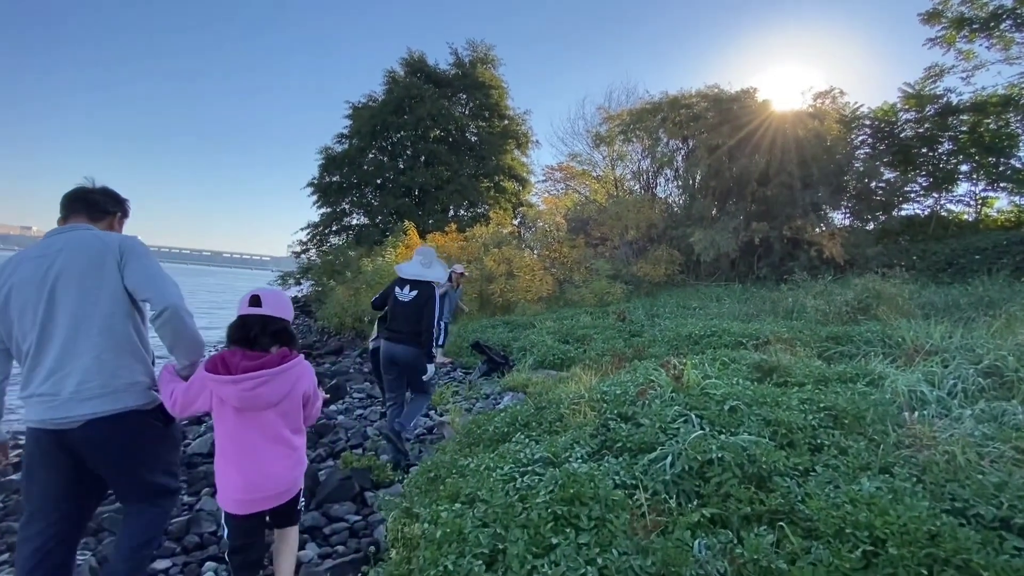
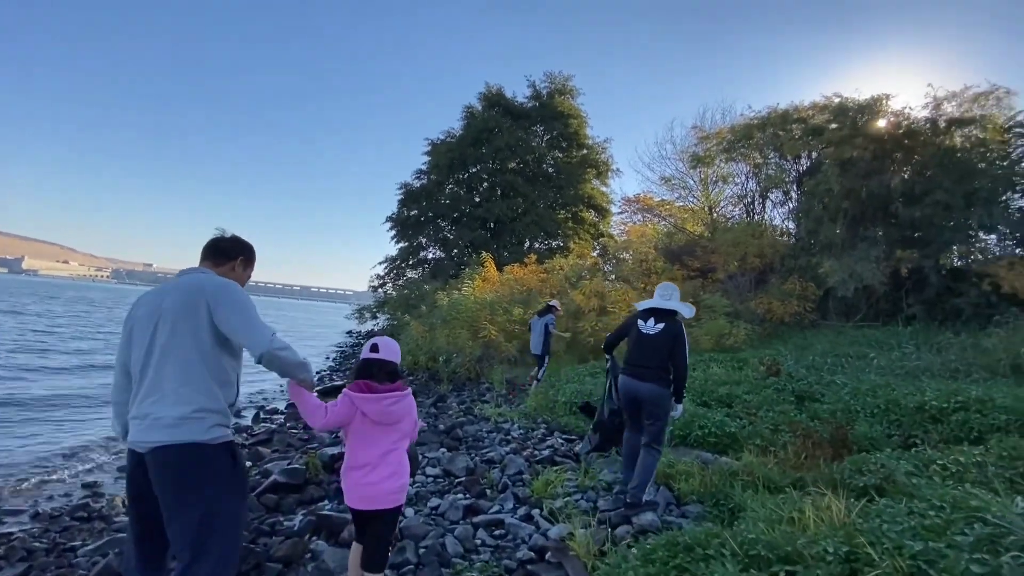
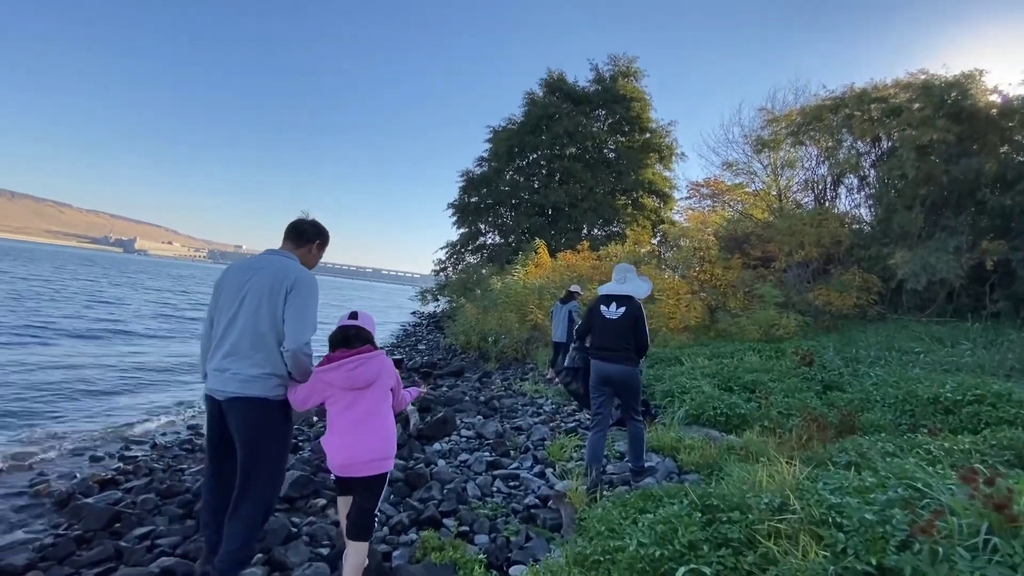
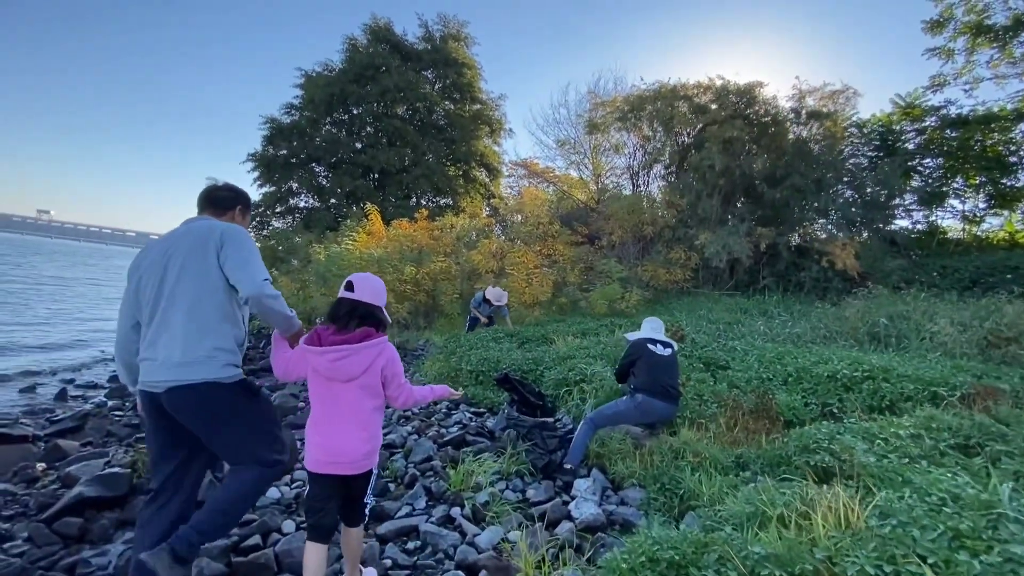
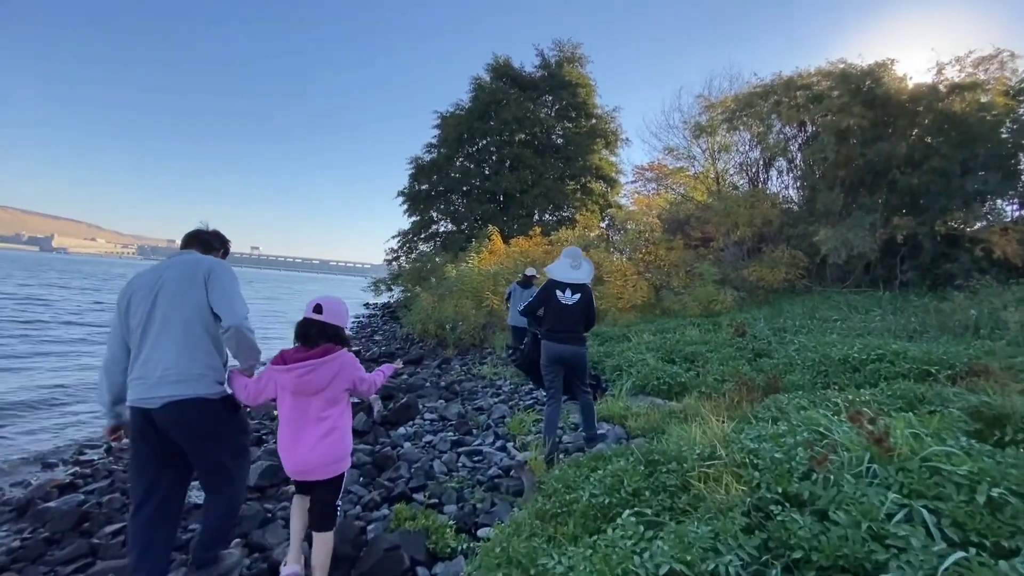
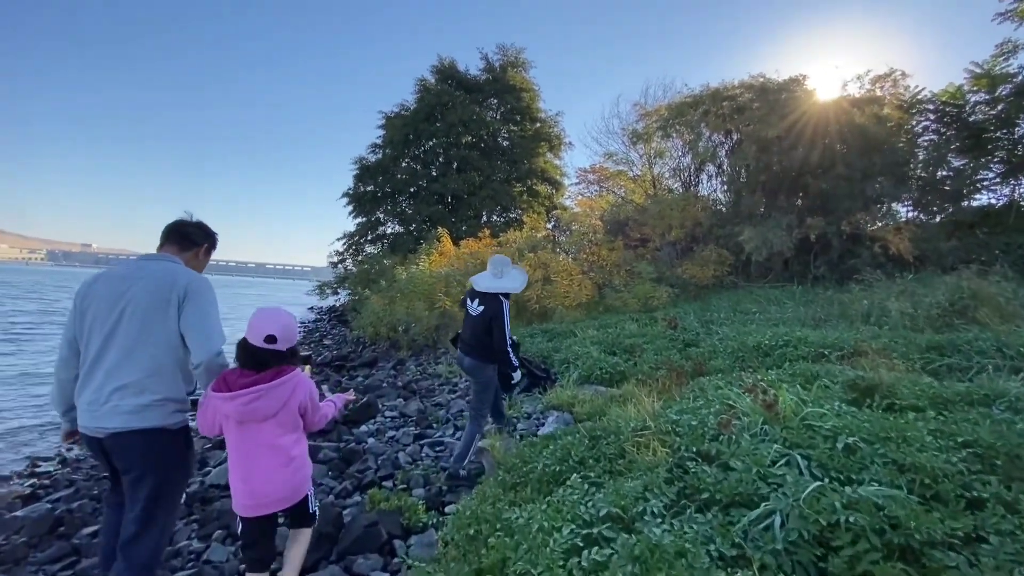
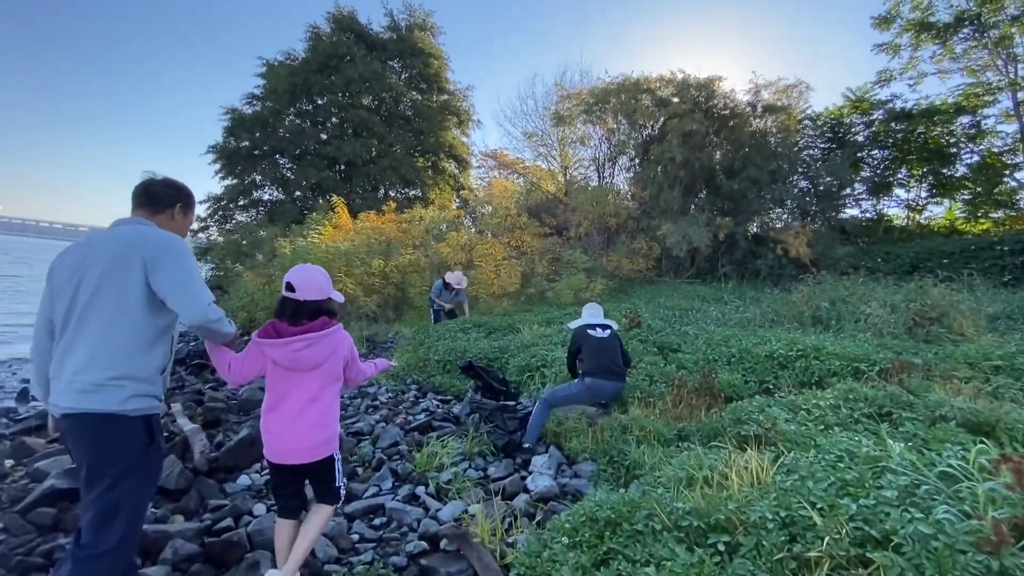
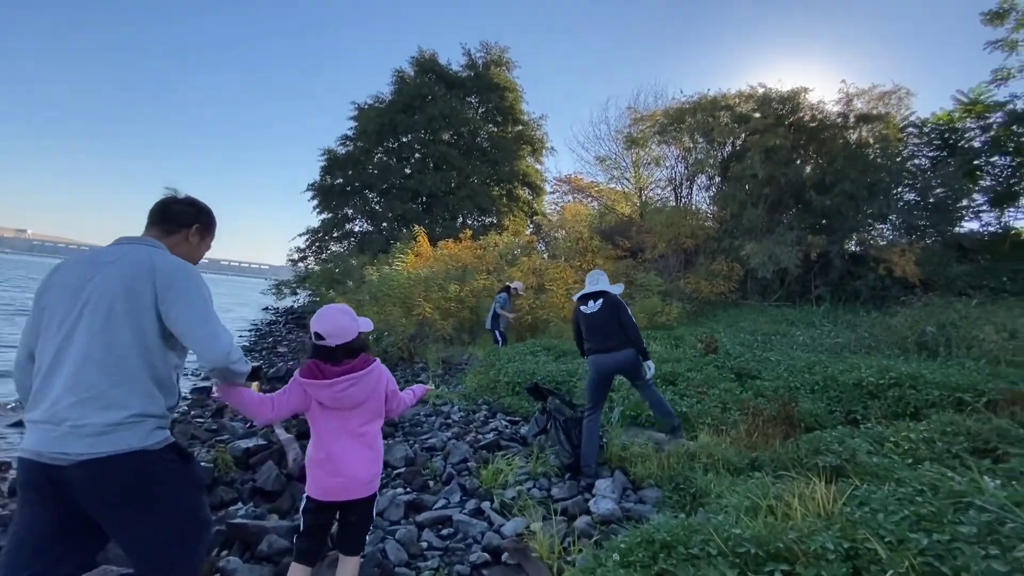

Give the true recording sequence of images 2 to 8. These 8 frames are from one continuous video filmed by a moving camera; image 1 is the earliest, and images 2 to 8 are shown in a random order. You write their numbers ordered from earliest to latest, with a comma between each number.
6, 5, 3, 2, 8, 7, 4
